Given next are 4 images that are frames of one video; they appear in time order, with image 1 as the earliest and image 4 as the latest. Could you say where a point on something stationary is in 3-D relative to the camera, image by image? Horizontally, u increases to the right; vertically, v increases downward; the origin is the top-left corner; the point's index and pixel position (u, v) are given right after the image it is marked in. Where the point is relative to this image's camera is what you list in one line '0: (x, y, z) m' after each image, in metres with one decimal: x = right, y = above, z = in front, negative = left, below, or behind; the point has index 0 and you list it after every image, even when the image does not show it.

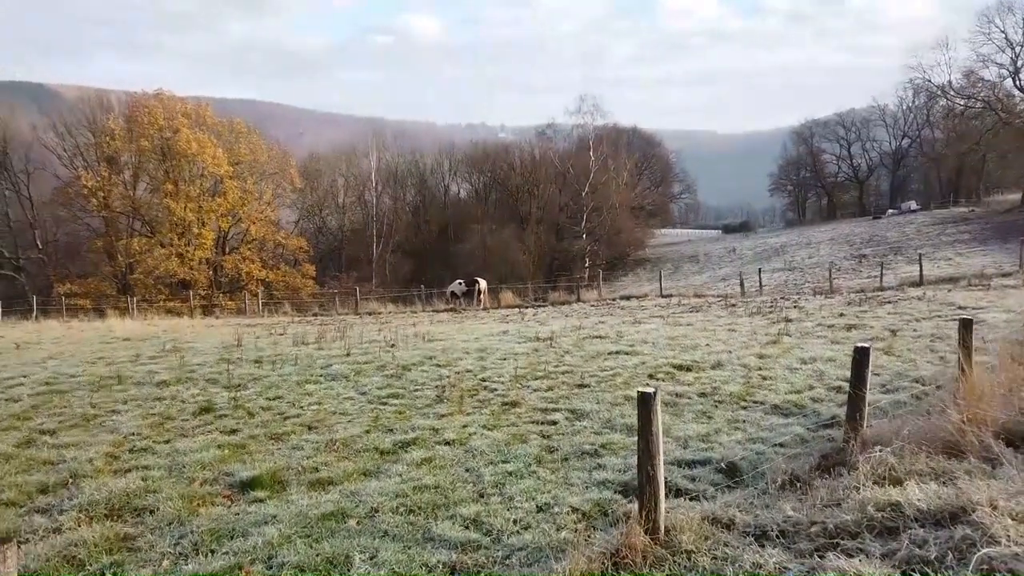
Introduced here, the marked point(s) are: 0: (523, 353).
0: (+0.2, -1.3, +11.5) m
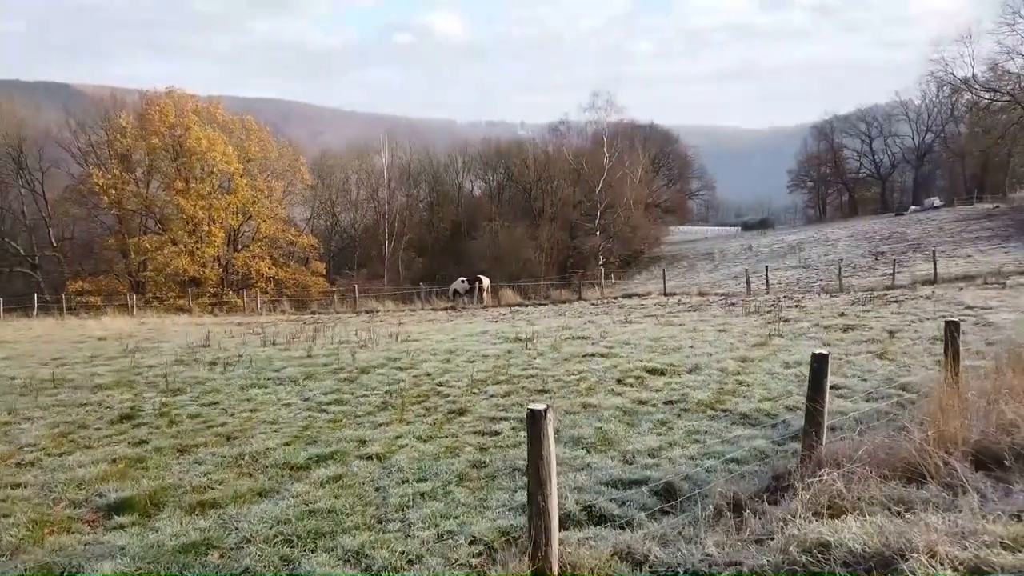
0: (-0.4, -1.2, +11.0) m
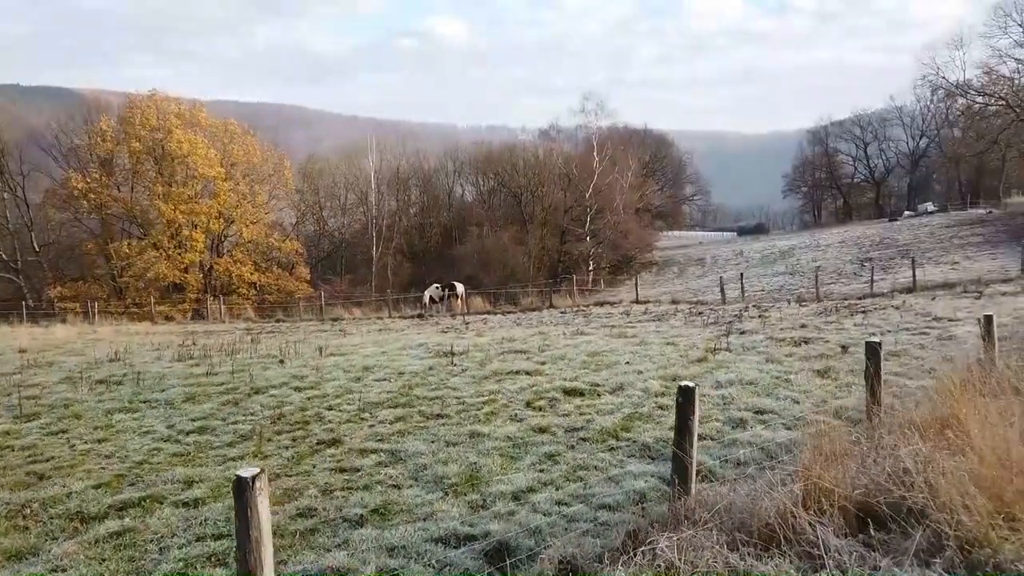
0: (-1.8, -1.5, +10.3) m
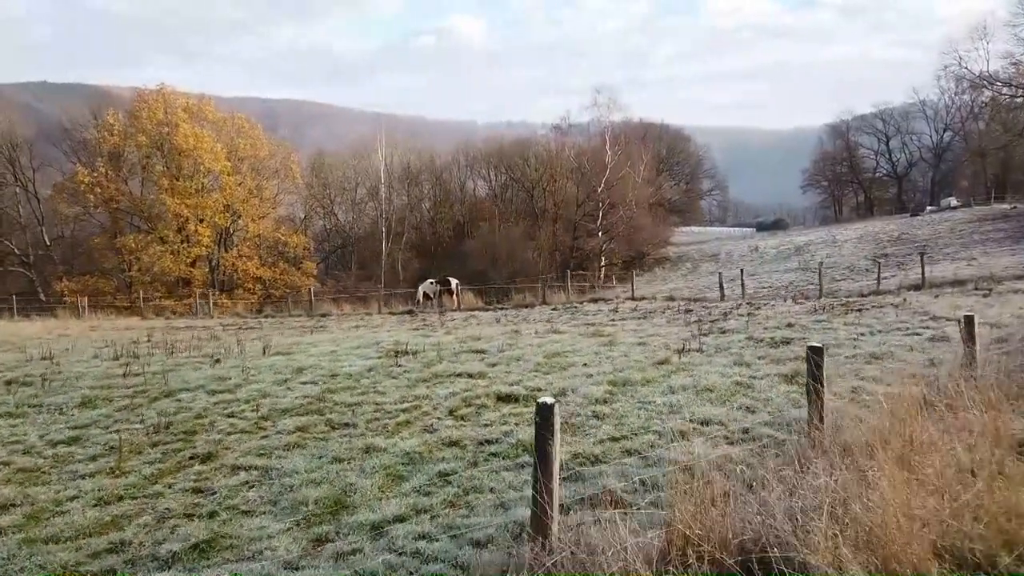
0: (-2.7, -1.4, +9.6) m
